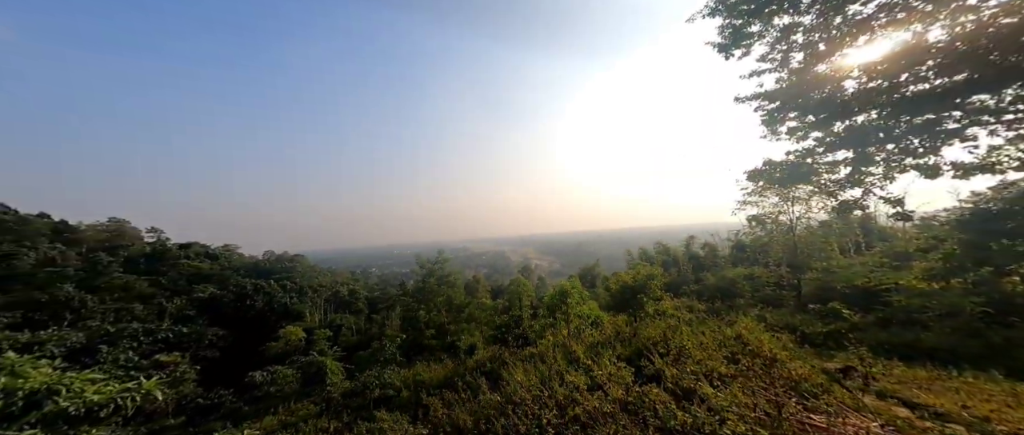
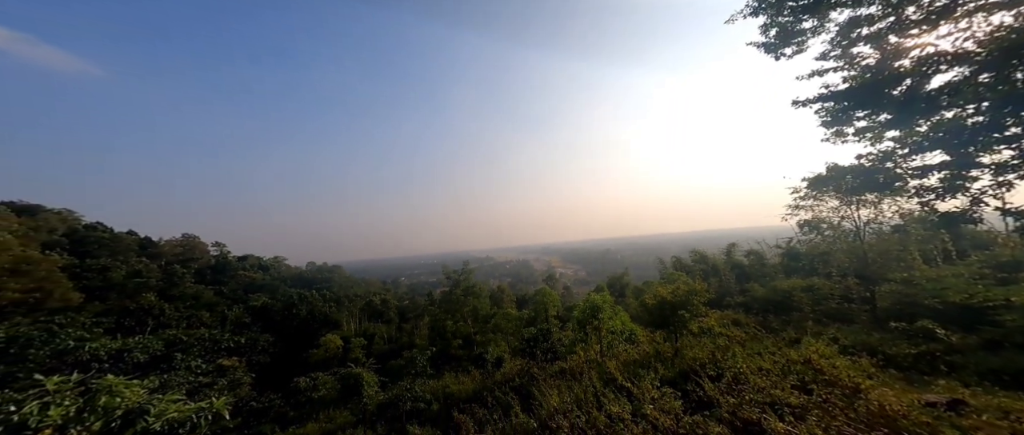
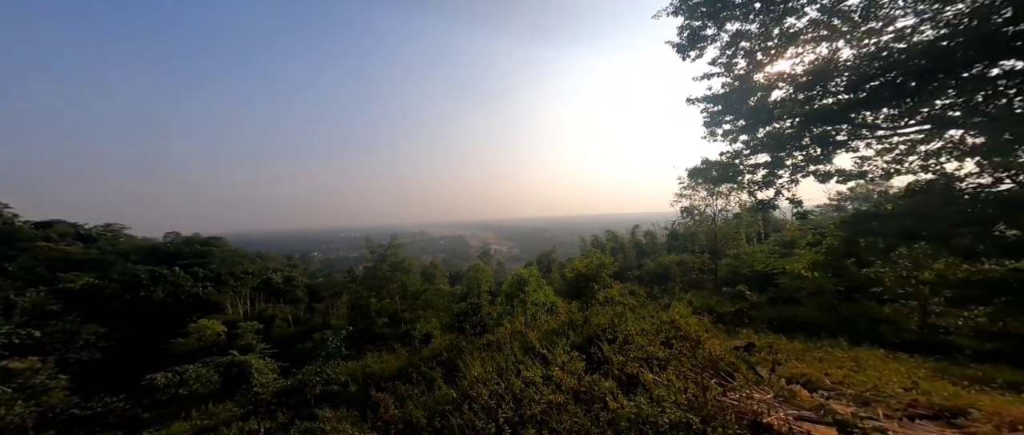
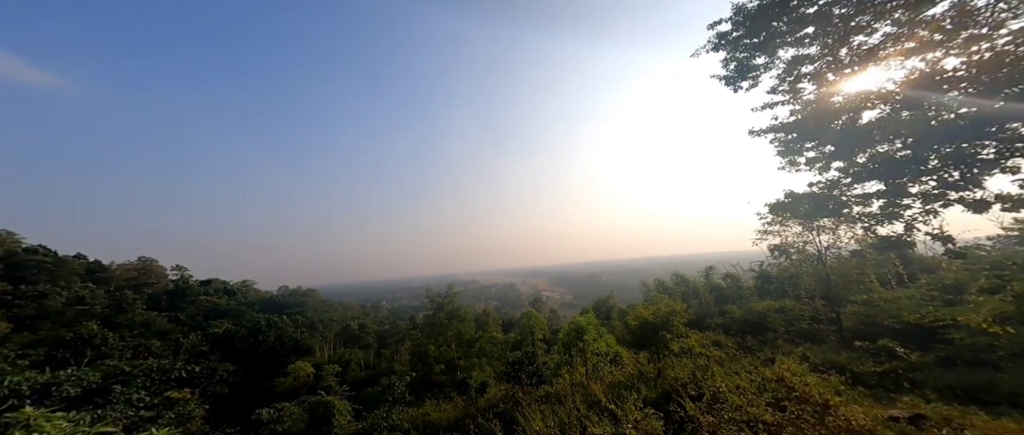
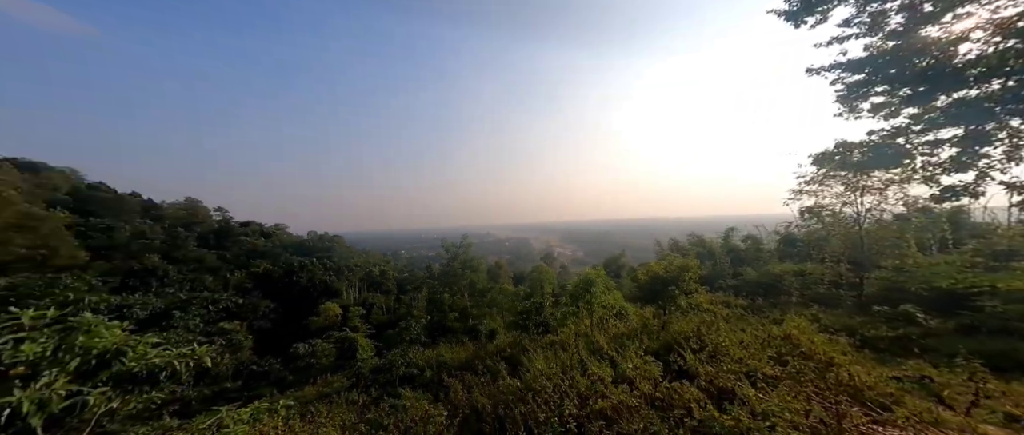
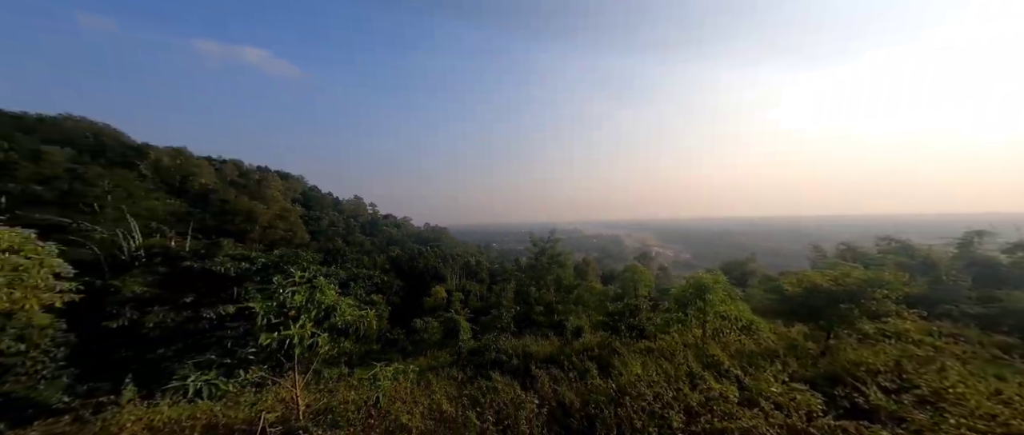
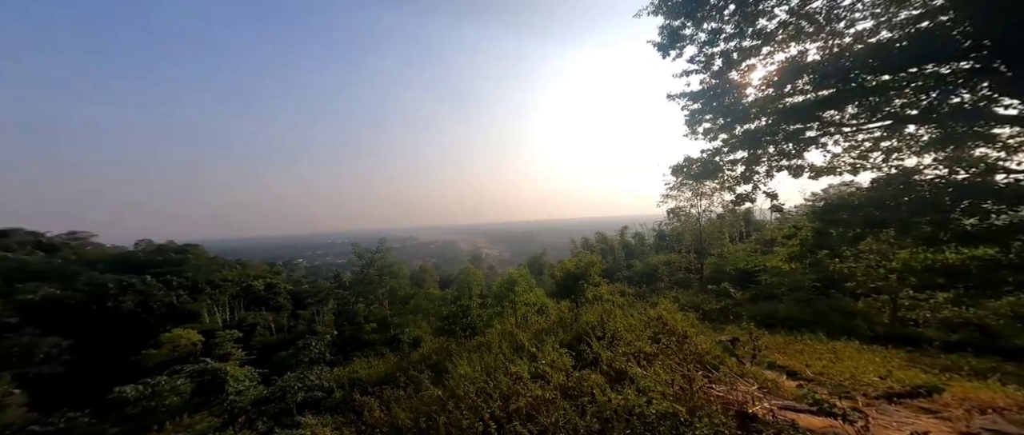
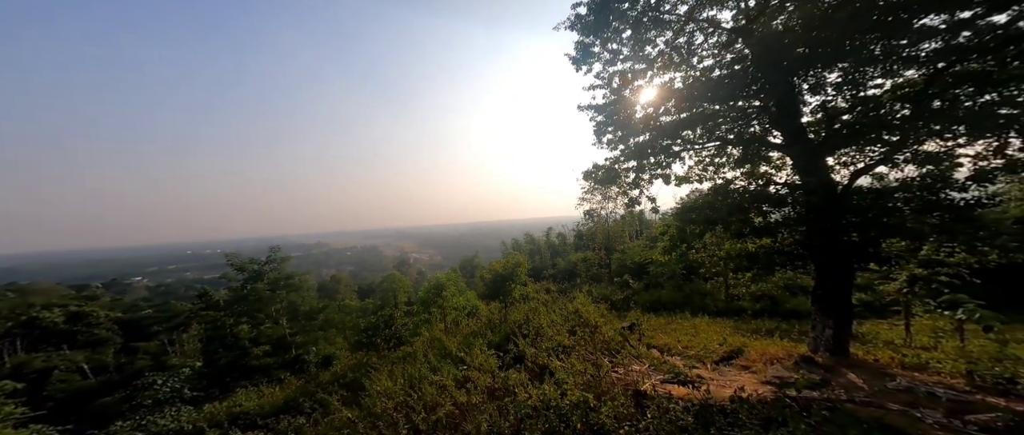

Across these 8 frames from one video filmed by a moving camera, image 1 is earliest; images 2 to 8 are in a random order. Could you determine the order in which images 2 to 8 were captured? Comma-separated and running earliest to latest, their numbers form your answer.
4, 2, 3, 8, 7, 5, 6
